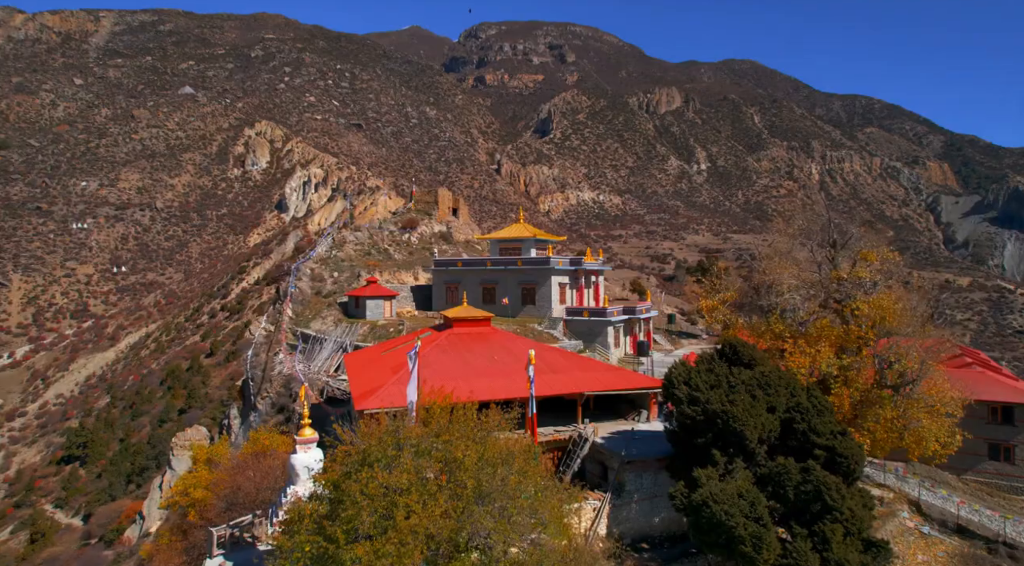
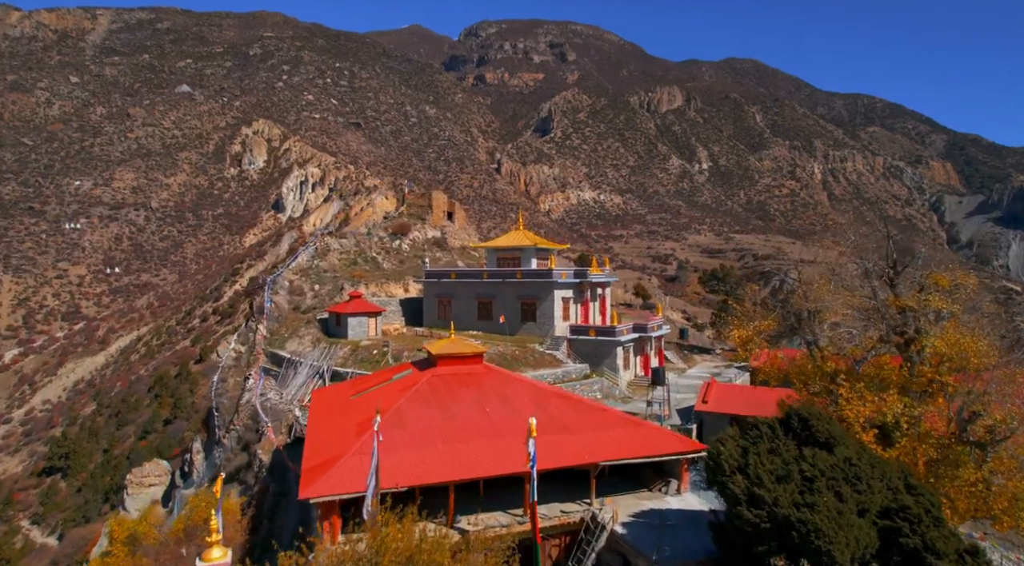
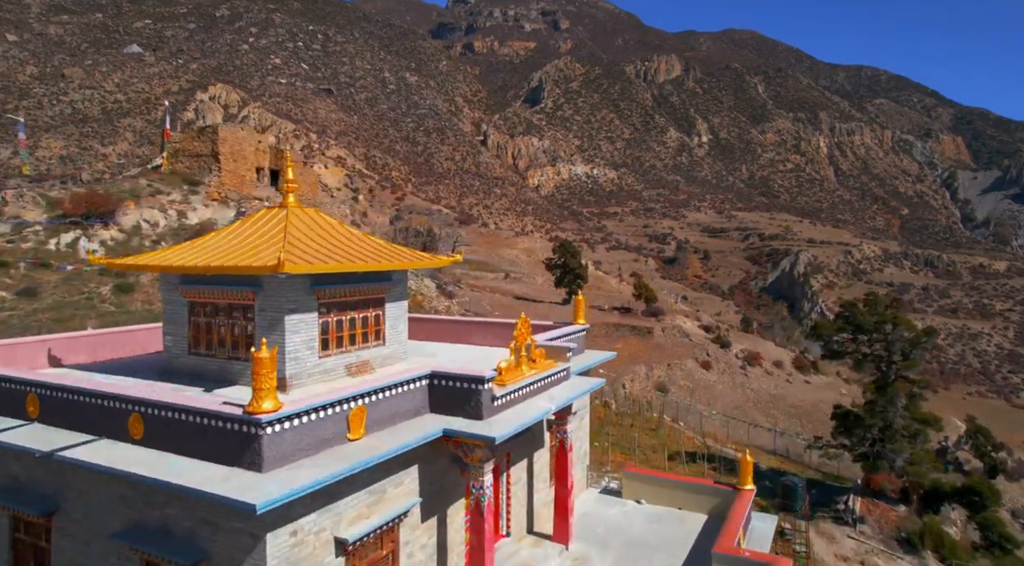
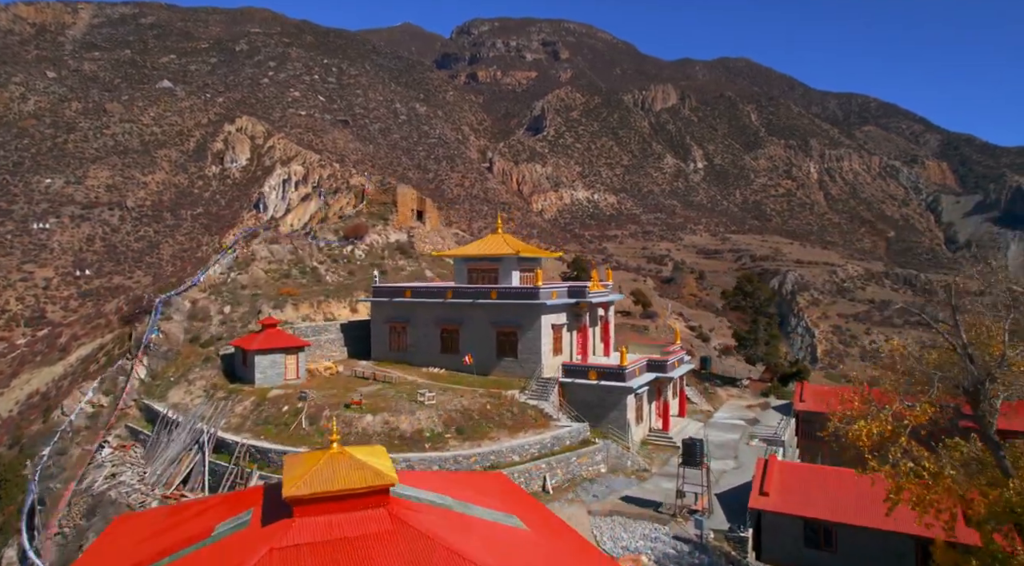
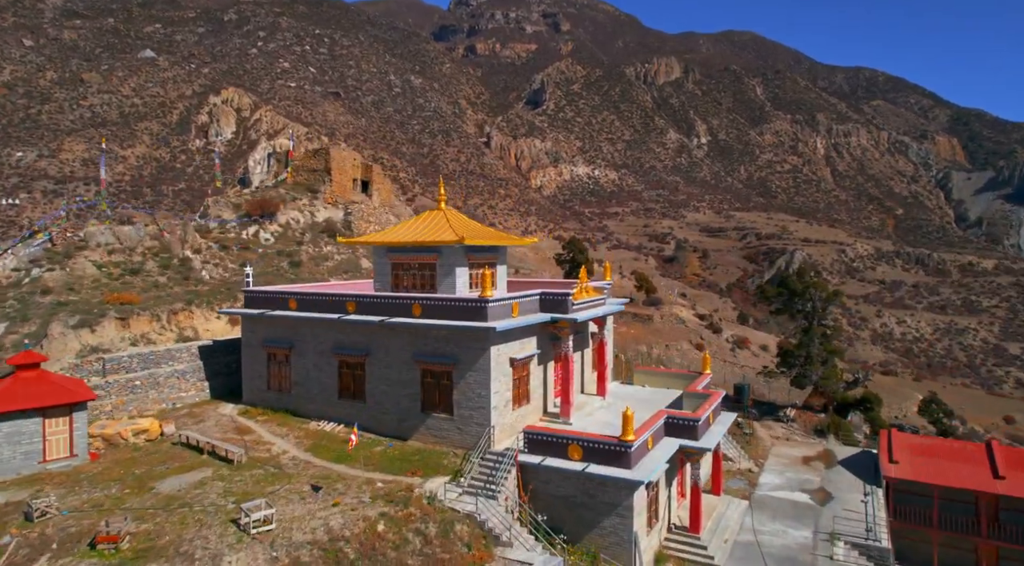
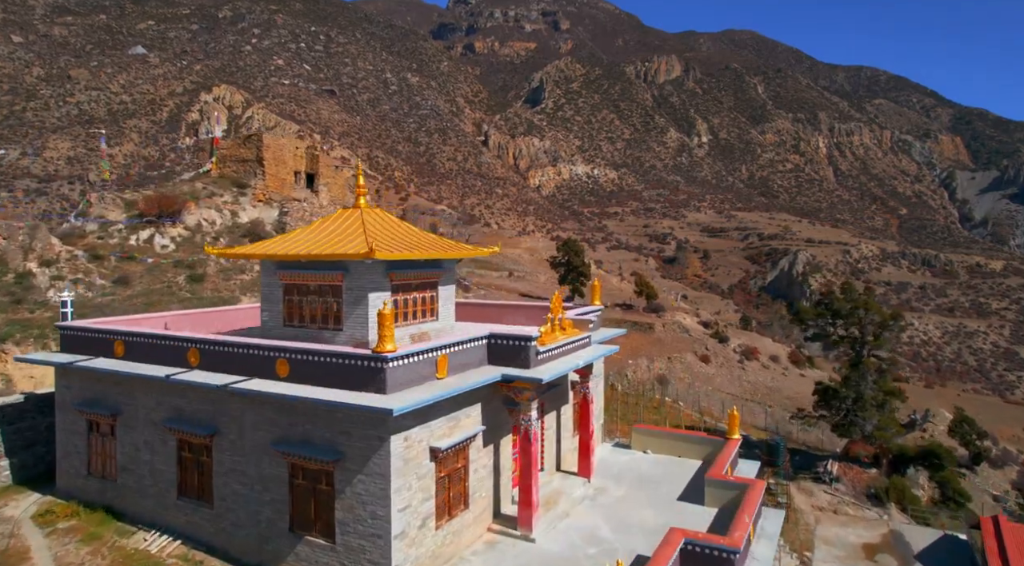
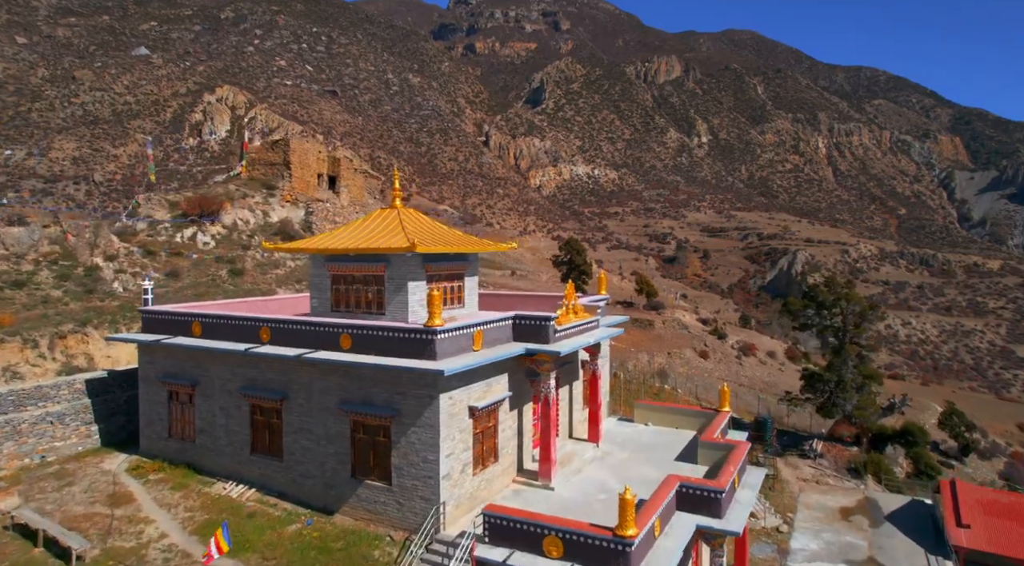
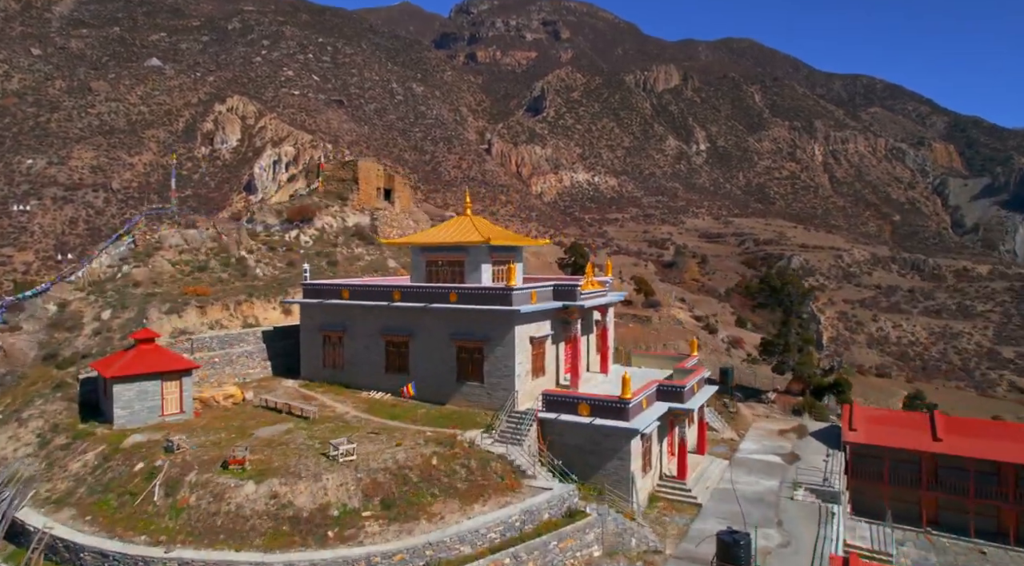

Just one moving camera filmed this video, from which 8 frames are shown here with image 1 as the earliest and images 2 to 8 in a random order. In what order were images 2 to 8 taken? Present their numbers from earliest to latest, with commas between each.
2, 4, 8, 5, 7, 6, 3
